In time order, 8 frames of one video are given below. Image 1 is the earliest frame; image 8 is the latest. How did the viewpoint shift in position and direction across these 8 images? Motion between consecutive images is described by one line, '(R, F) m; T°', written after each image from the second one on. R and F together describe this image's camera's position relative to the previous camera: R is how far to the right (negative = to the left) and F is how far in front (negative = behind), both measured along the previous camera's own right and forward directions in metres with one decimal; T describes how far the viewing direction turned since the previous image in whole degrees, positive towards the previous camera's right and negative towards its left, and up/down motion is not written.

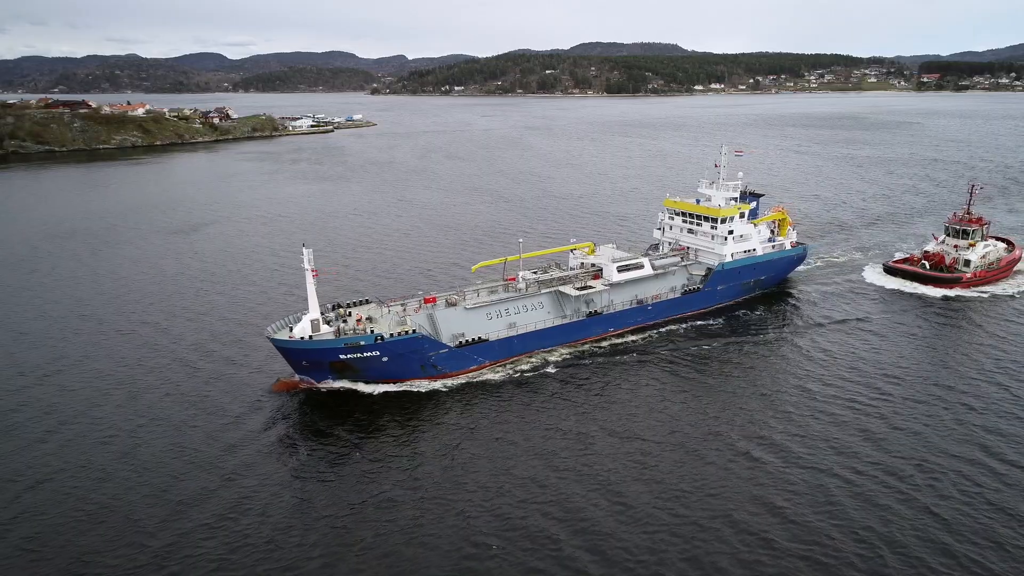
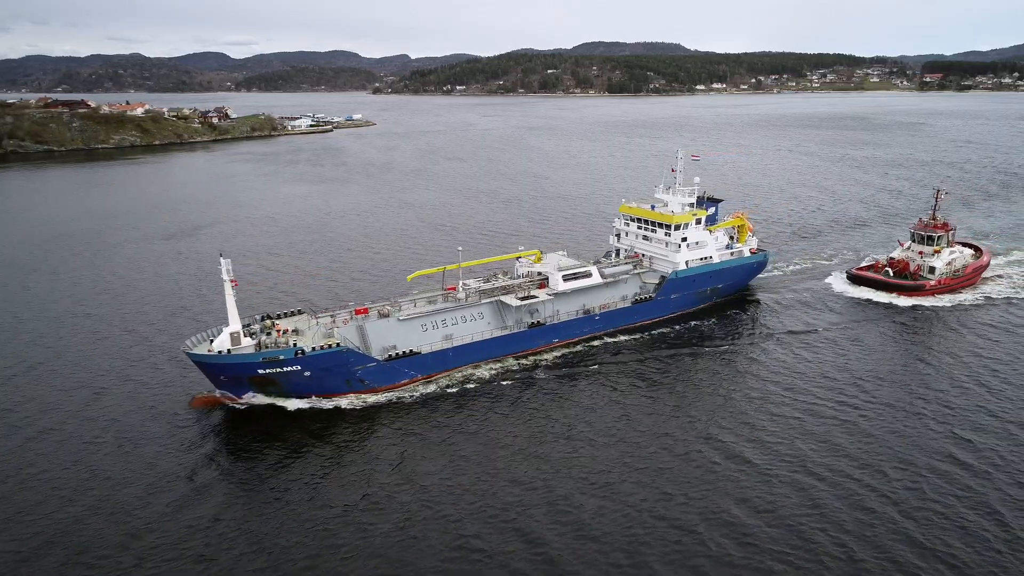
(+1.4, +0.1) m; 0°
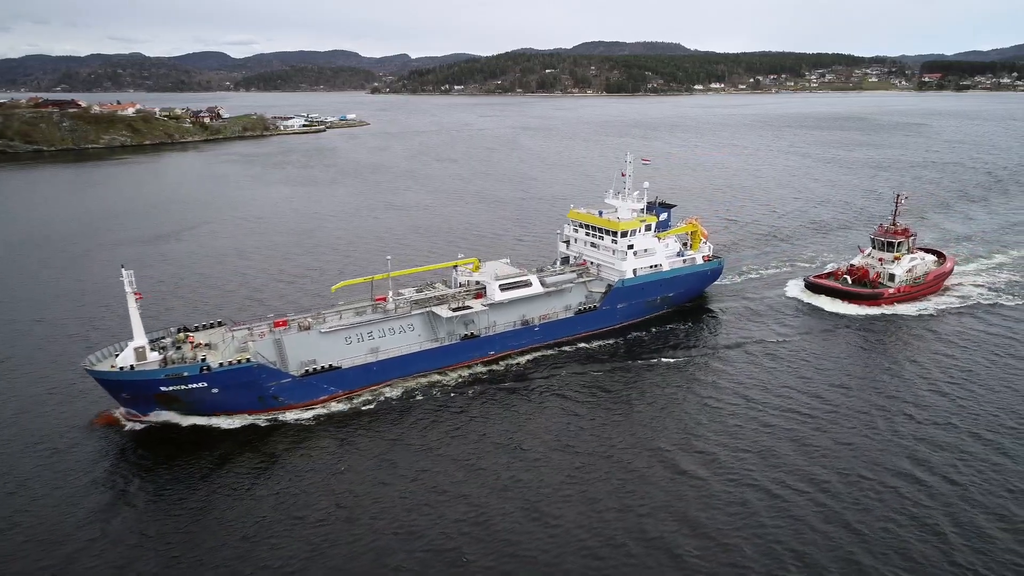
(+1.7, +0.7) m; 0°
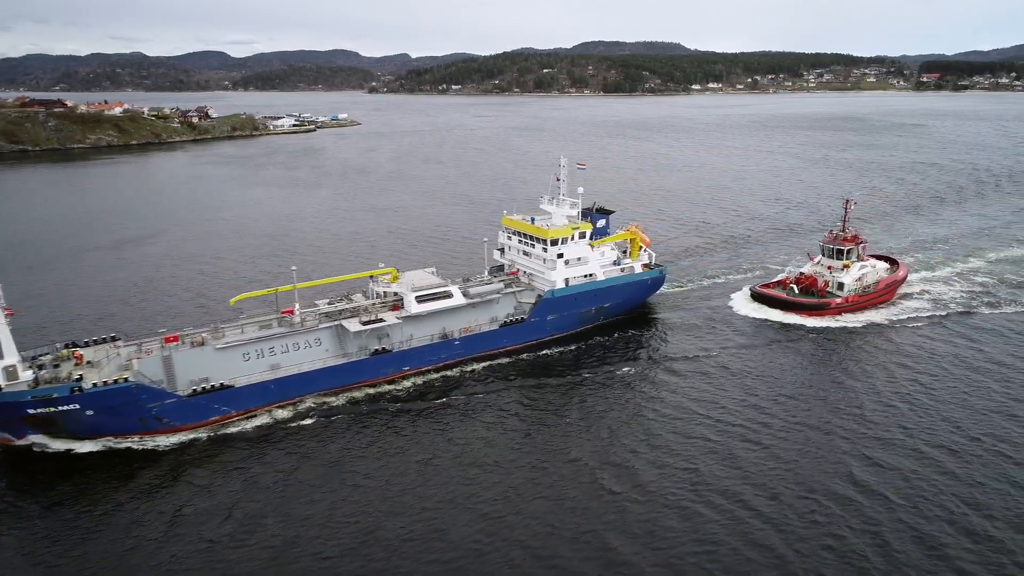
(+2.1, +0.9) m; 0°
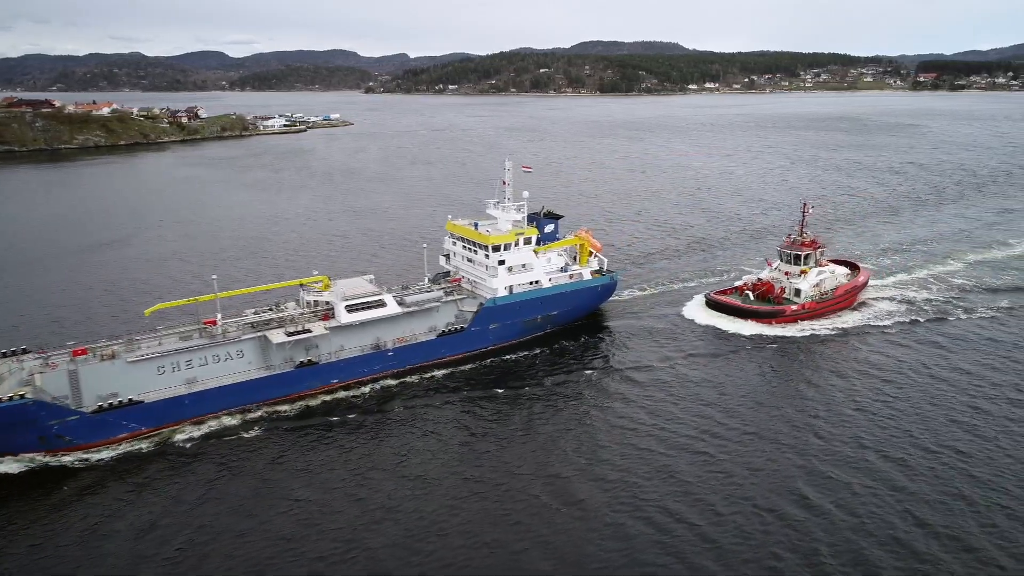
(+1.6, +0.7) m; 0°
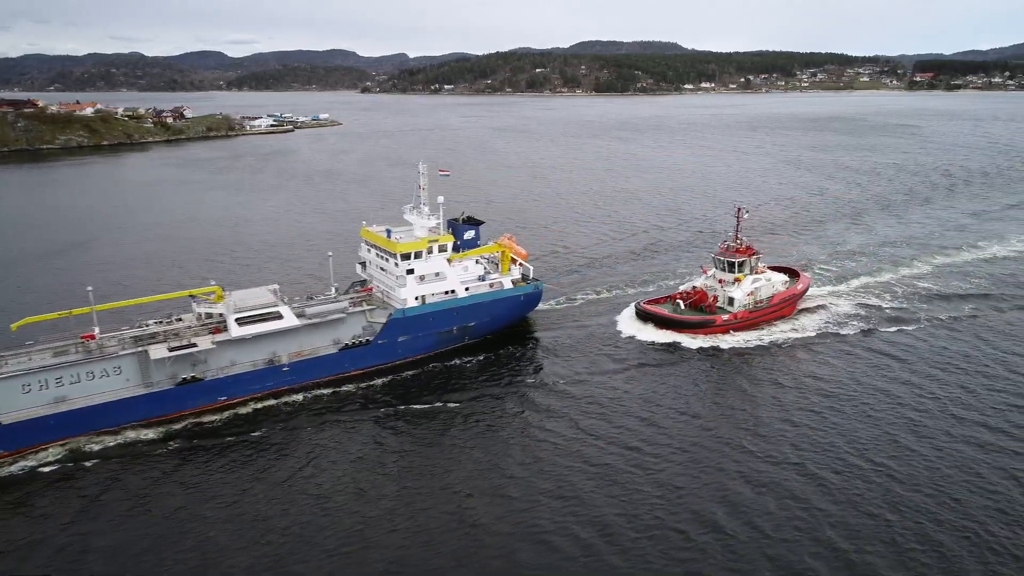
(+2.3, +0.9) m; 0°
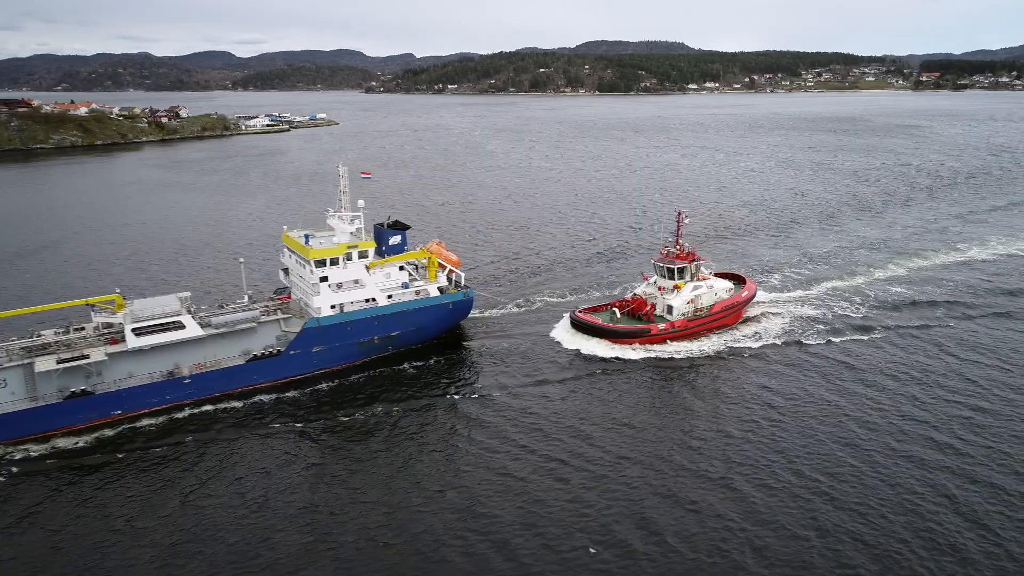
(+2.1, +0.8) m; 0°
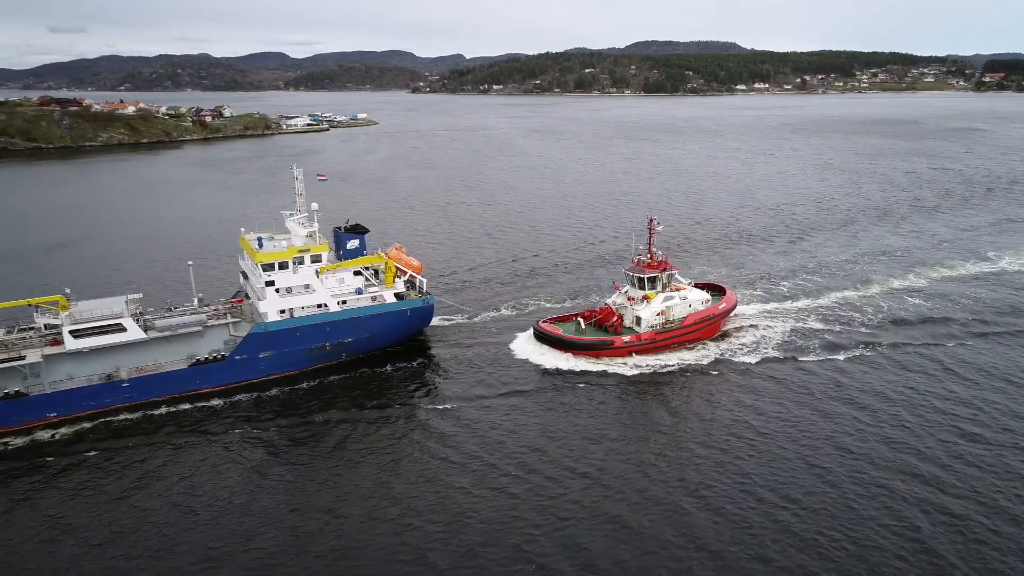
(+2.2, +0.7) m; -3°
